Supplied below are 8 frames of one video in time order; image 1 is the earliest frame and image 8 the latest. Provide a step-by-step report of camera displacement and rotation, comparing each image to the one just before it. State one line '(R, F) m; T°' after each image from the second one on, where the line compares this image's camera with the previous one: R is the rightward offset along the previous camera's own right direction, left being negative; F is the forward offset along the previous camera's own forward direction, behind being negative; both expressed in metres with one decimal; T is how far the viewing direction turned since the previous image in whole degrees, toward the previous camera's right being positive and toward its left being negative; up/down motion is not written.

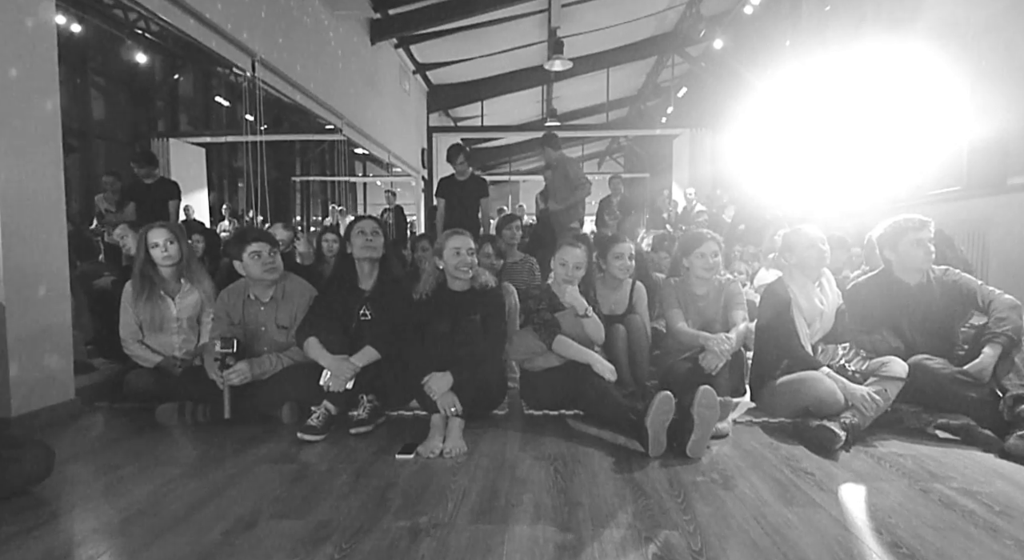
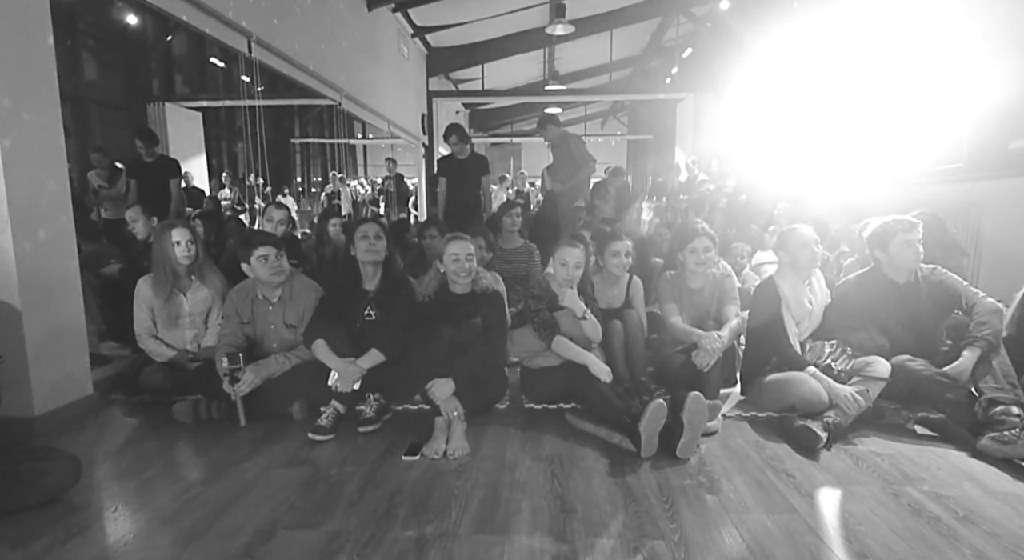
(0.0, 0.0) m; 0°
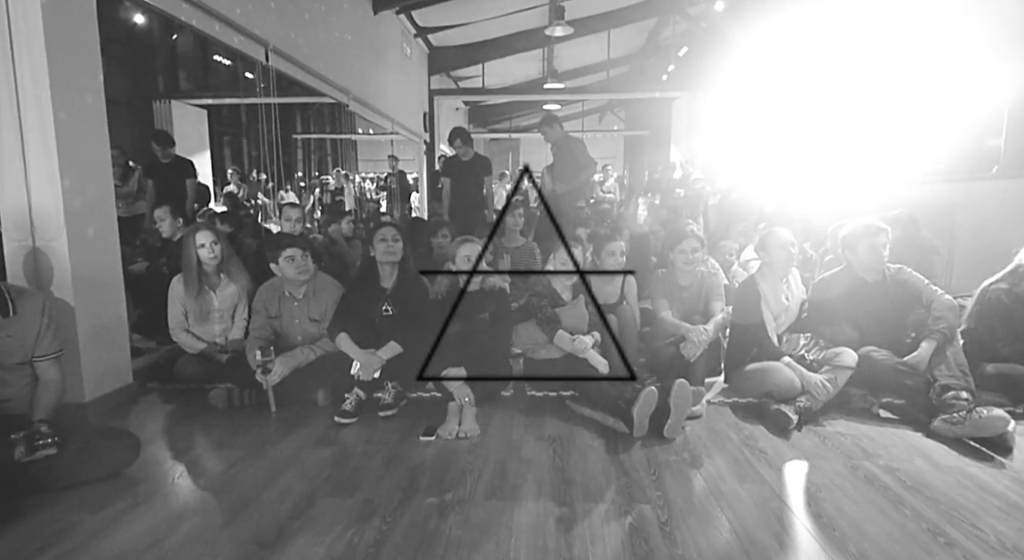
(0.0, -0.2) m; 0°
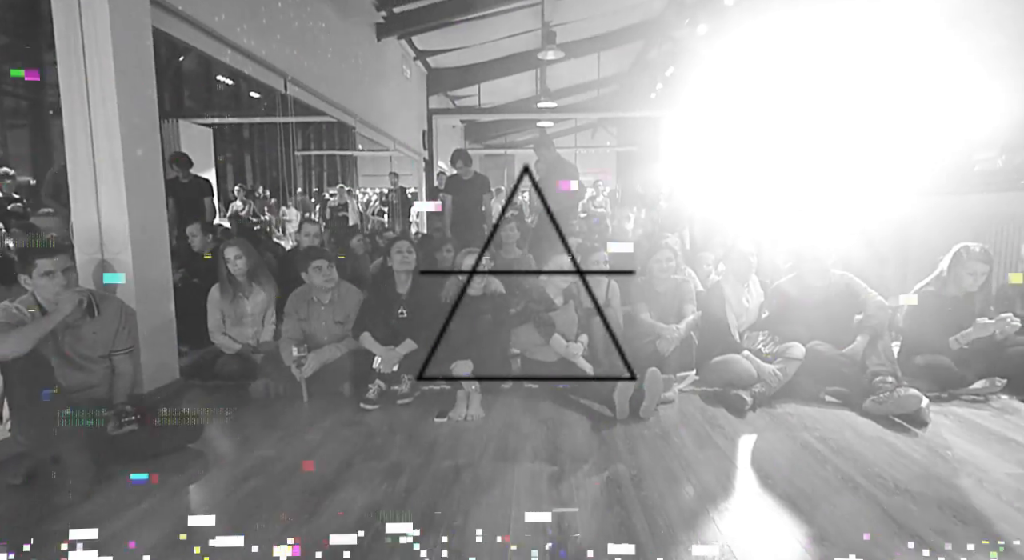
(0.0, -0.4) m; +1°
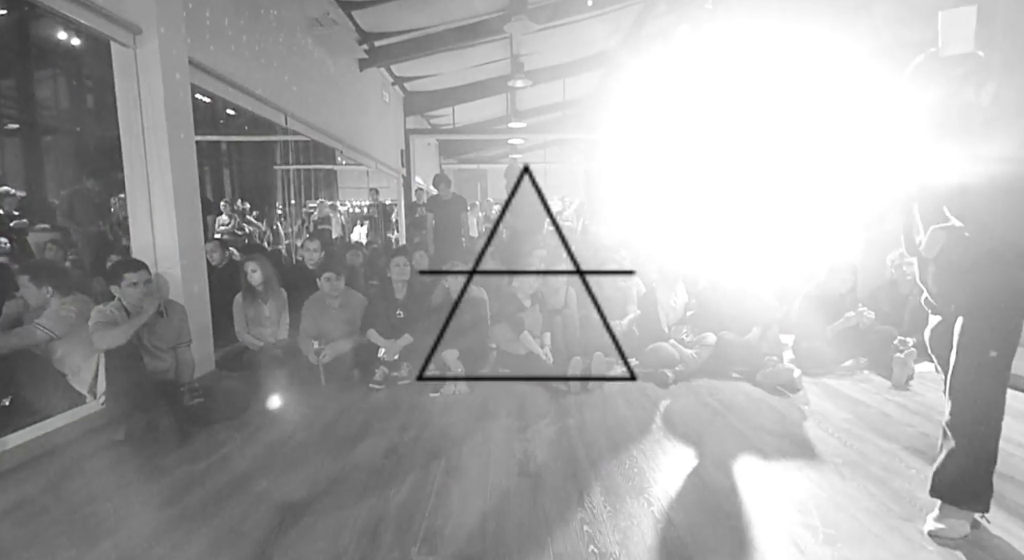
(0.0, -0.6) m; +3°
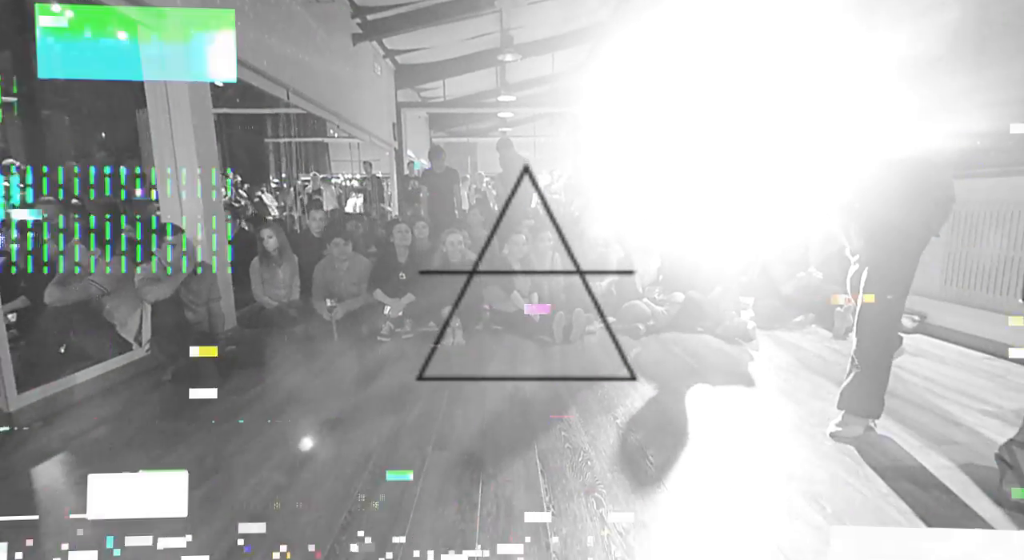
(0.0, -0.4) m; +1°
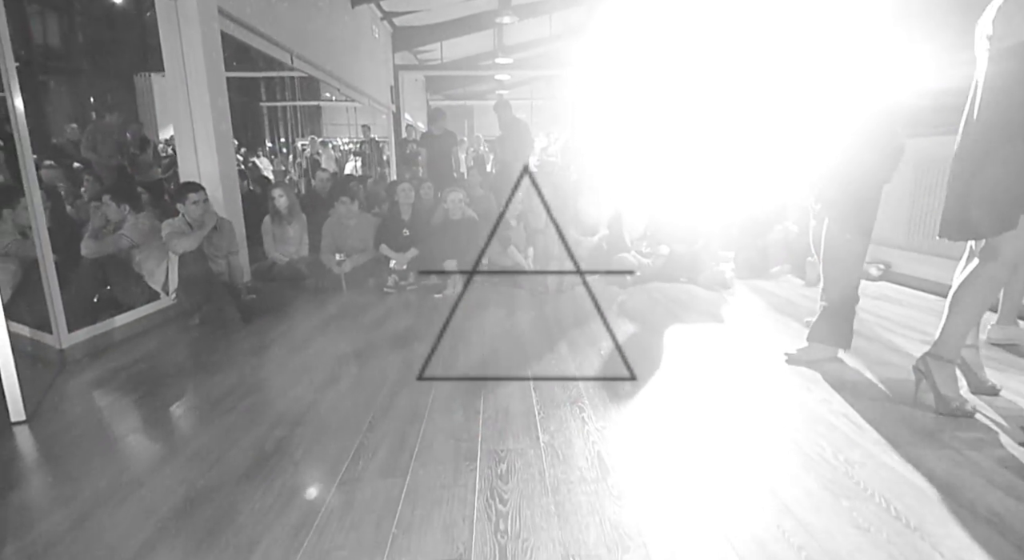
(0.0, -0.3) m; 0°
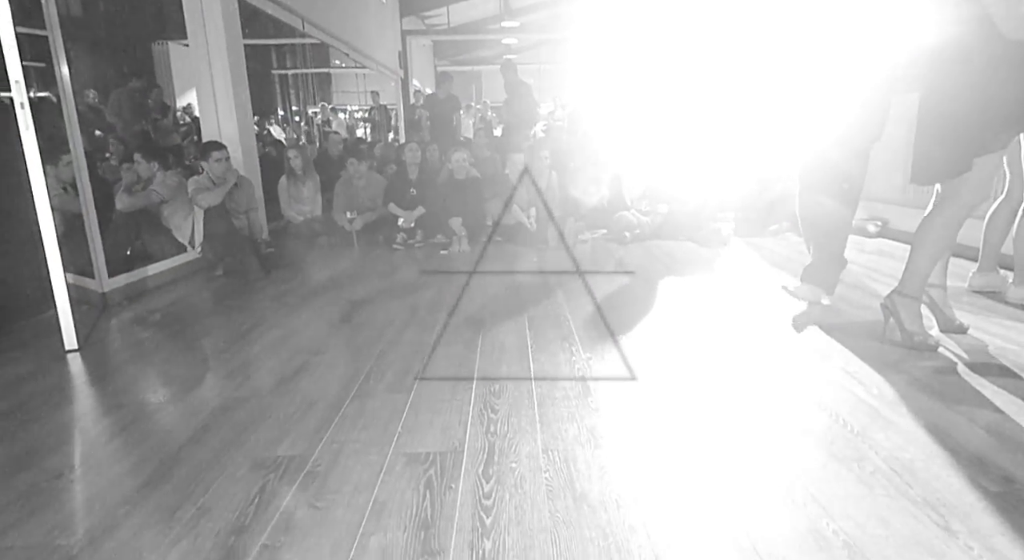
(+0.1, -0.2) m; -1°
